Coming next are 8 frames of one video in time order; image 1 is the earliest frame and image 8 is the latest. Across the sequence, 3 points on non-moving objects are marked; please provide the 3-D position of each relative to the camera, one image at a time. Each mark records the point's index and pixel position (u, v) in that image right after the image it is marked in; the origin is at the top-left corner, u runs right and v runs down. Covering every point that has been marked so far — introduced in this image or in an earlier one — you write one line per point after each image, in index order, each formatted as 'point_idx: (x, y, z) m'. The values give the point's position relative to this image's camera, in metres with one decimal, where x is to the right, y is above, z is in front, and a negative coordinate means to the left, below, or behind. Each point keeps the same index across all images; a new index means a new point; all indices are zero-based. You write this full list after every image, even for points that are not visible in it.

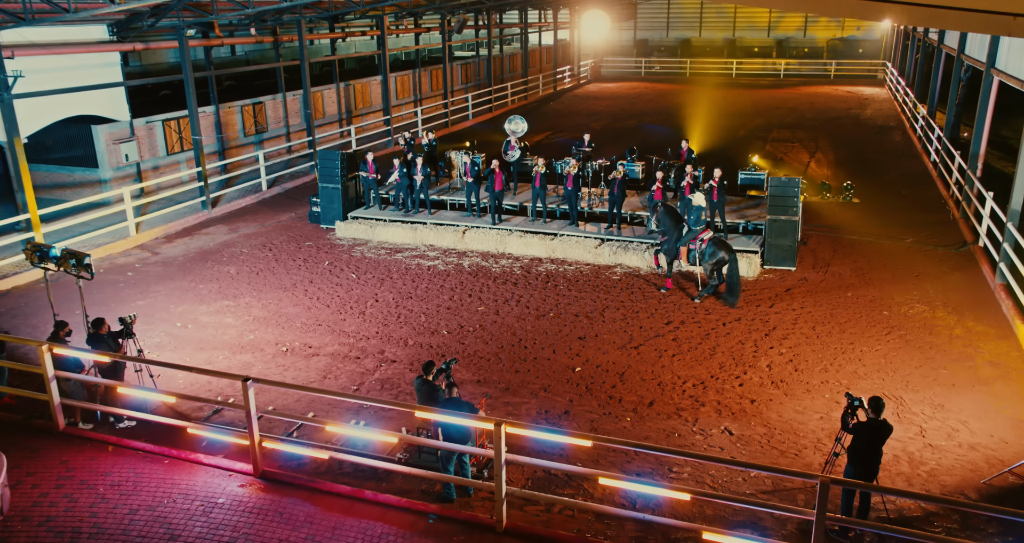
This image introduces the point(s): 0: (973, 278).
0: (+7.9, -0.1, +11.8) m
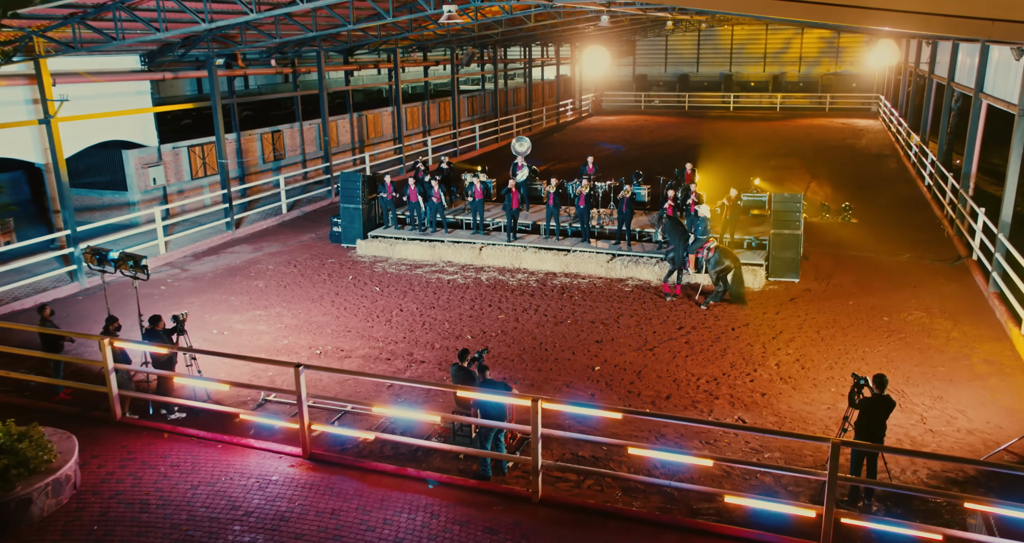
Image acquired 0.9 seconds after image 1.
0: (+8.2, -0.3, +12.4) m
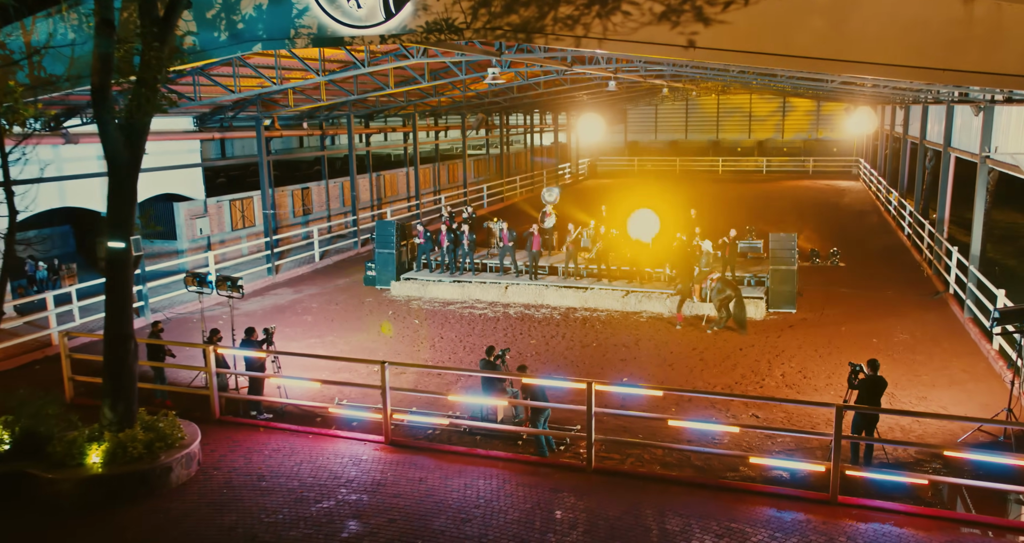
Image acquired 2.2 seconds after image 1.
0: (+8.8, -0.9, +13.9) m
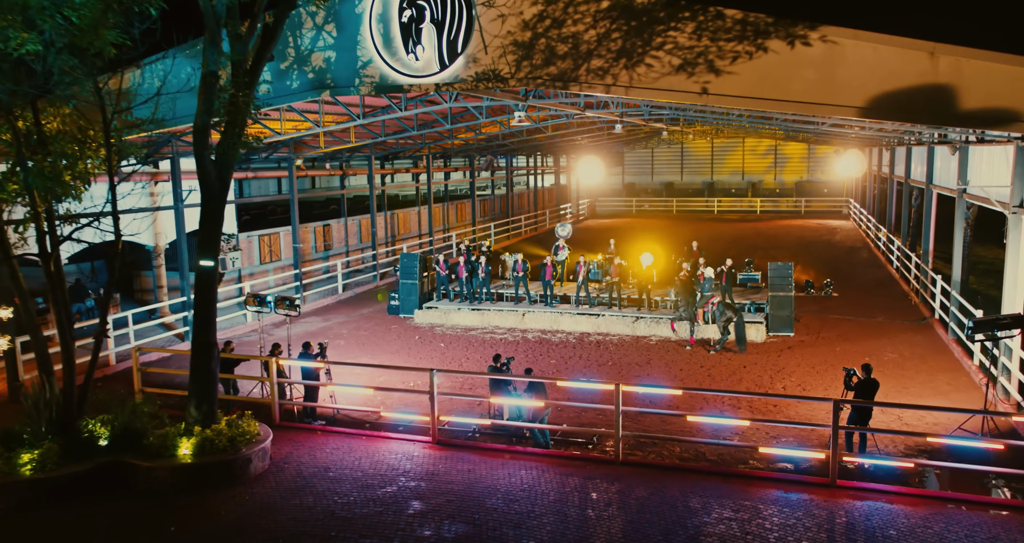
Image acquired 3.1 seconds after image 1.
0: (+9.2, -1.4, +15.0) m
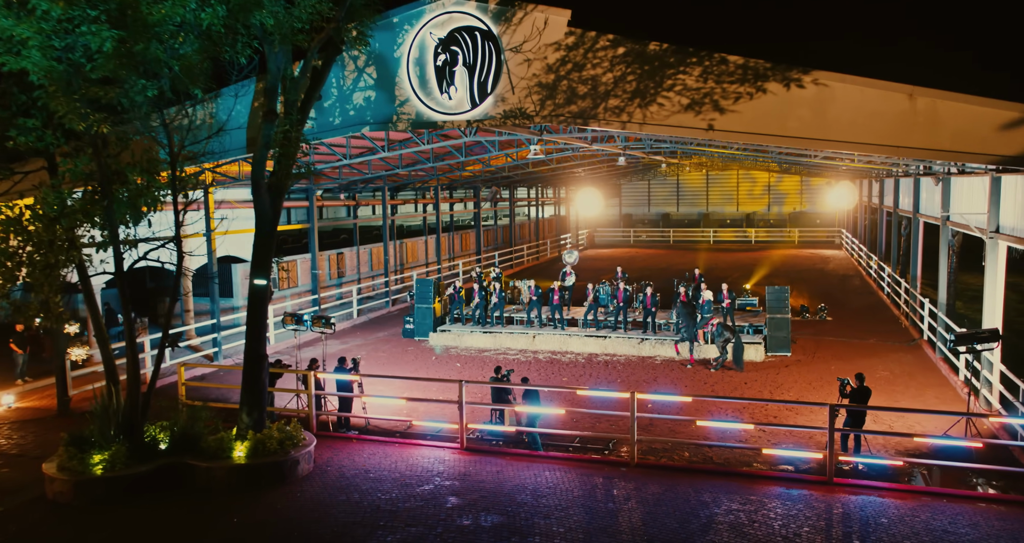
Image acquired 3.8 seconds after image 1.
0: (+9.5, -1.9, +15.9) m
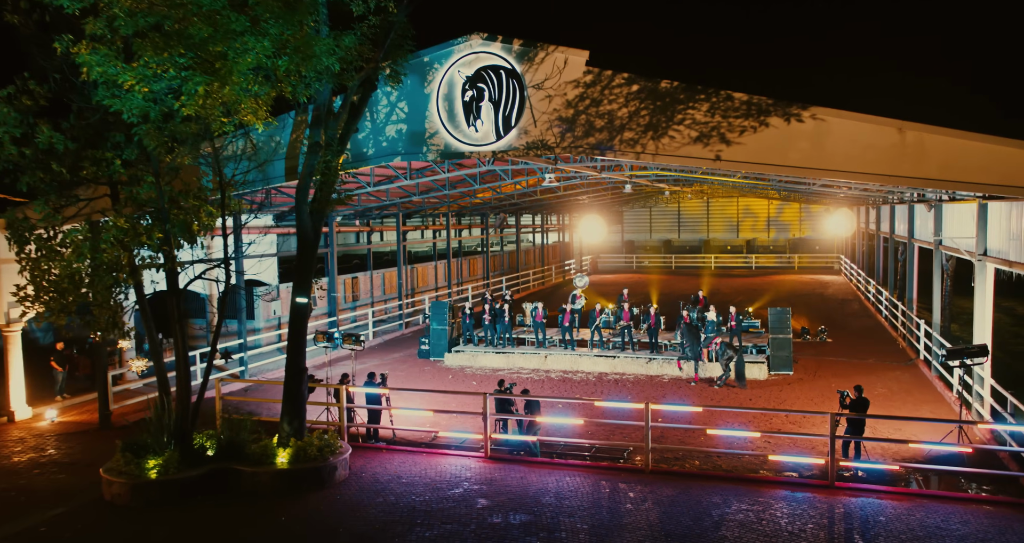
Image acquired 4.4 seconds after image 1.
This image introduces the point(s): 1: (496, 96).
0: (+9.9, -2.5, +16.6) m
1: (-0.3, +3.1, +12.2) m
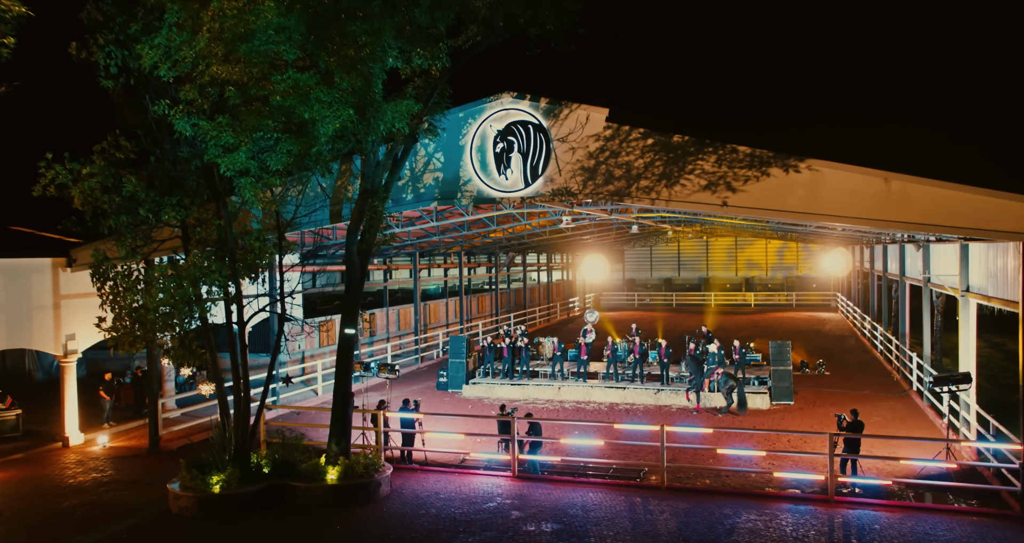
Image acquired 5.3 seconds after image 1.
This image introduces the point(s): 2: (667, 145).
0: (+10.3, -3.4, +17.5) m
1: (+0.2, +2.5, +13.5) m
2: (+2.8, +2.3, +12.3) m
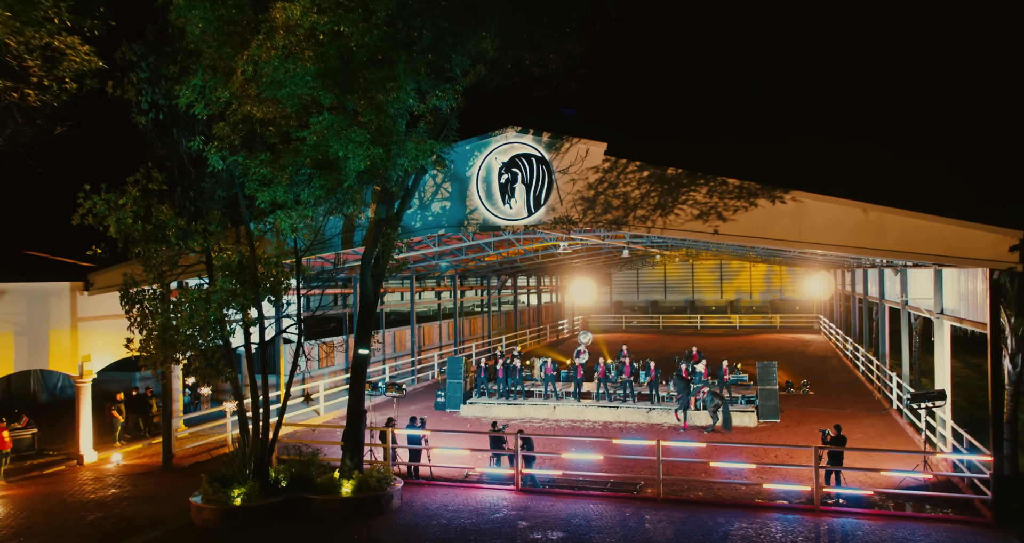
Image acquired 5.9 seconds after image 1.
0: (+10.2, -4.0, +18.4) m
1: (+0.2, +2.0, +14.3) m
2: (+2.8, +1.8, +13.2) m
